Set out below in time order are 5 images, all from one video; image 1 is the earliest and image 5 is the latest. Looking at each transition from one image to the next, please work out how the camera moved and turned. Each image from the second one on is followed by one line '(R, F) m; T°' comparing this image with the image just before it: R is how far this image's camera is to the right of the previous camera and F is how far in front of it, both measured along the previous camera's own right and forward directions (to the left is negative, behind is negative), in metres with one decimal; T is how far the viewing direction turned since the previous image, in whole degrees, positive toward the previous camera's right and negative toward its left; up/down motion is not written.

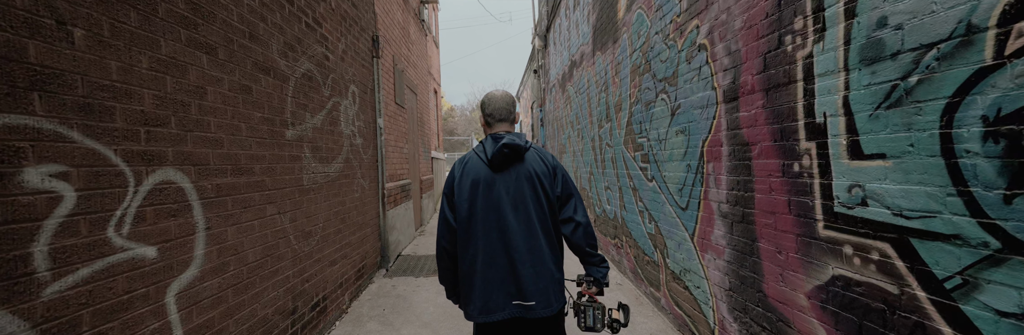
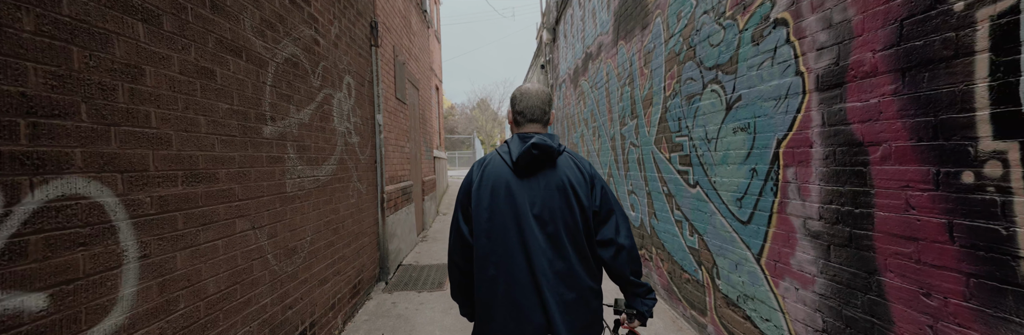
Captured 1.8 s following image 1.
(-0.1, +0.5) m; 0°
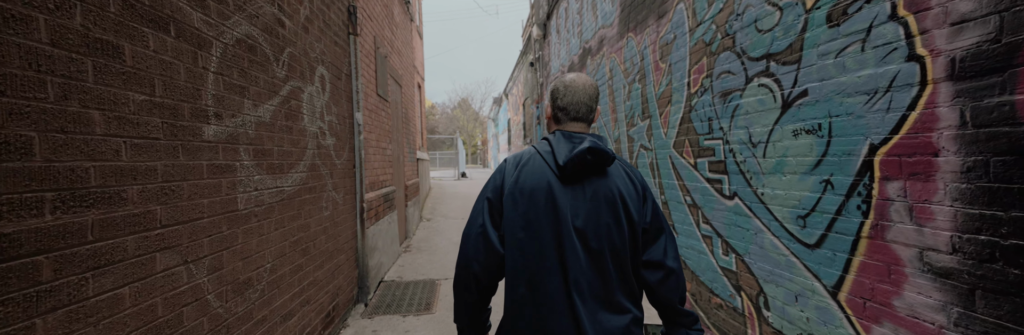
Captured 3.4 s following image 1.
(-0.2, +0.5) m; +3°
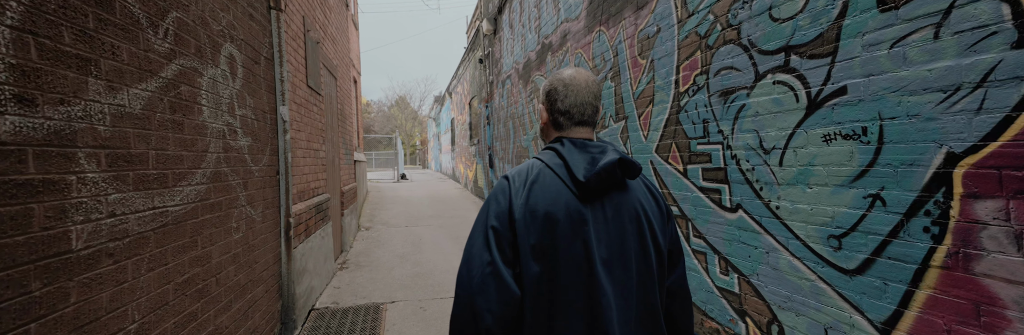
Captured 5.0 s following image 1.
(-0.1, +0.5) m; +8°
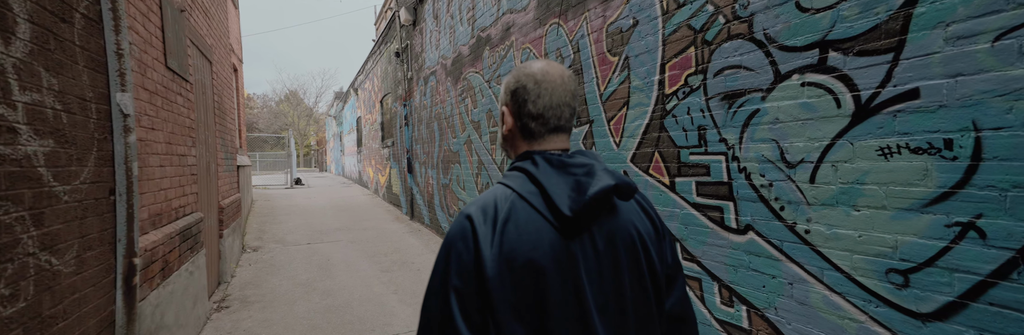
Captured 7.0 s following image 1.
(-0.2, +0.6) m; +13°
